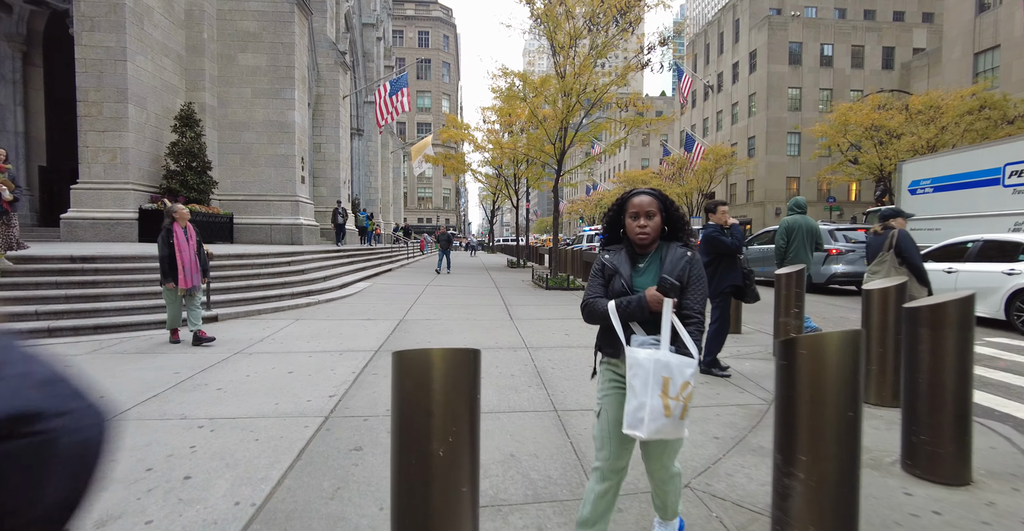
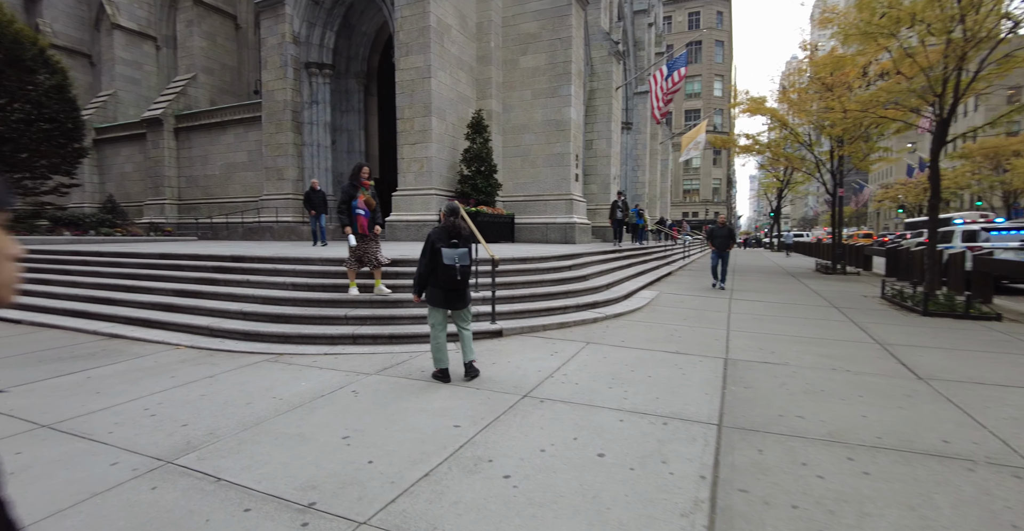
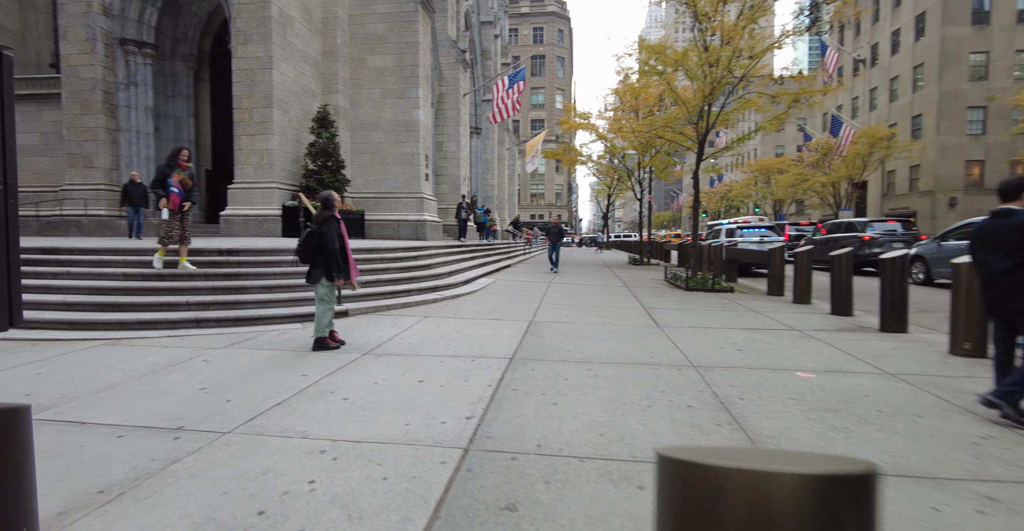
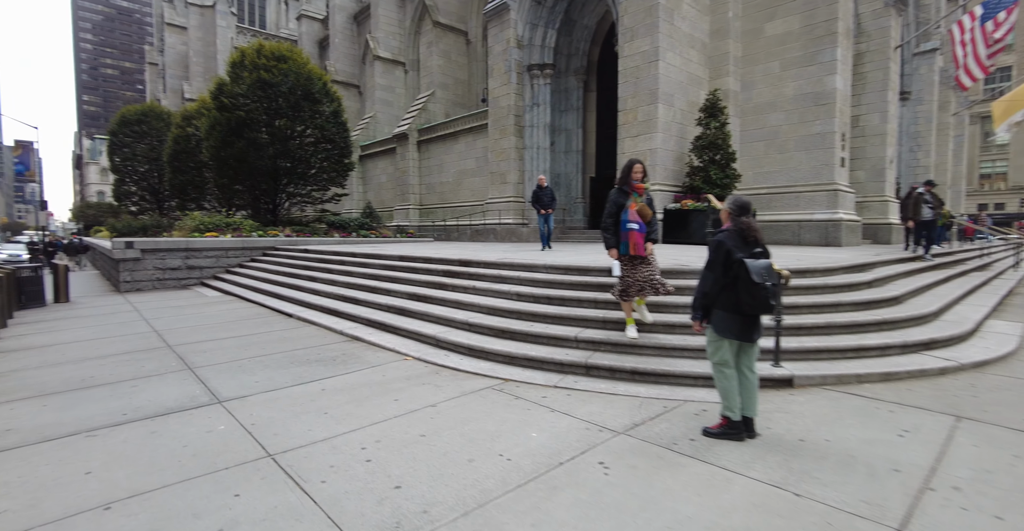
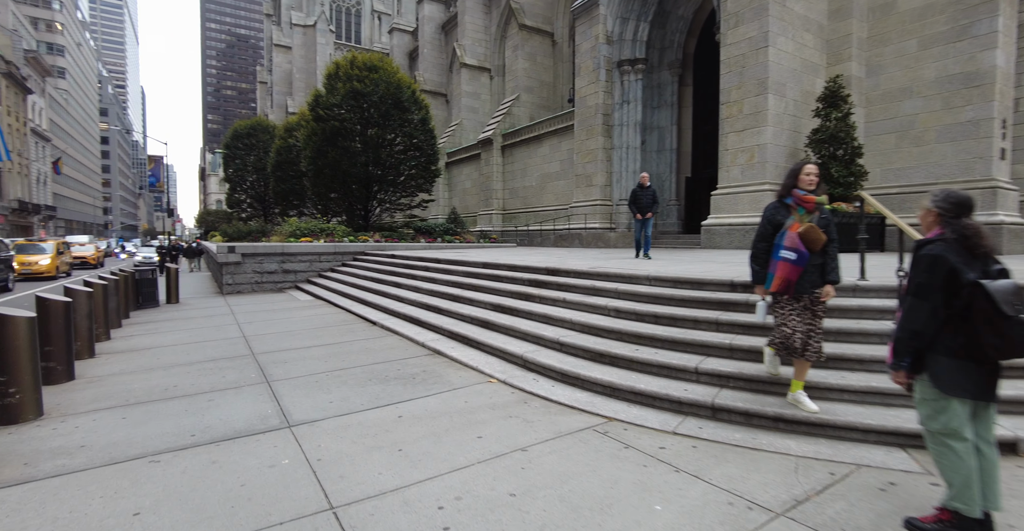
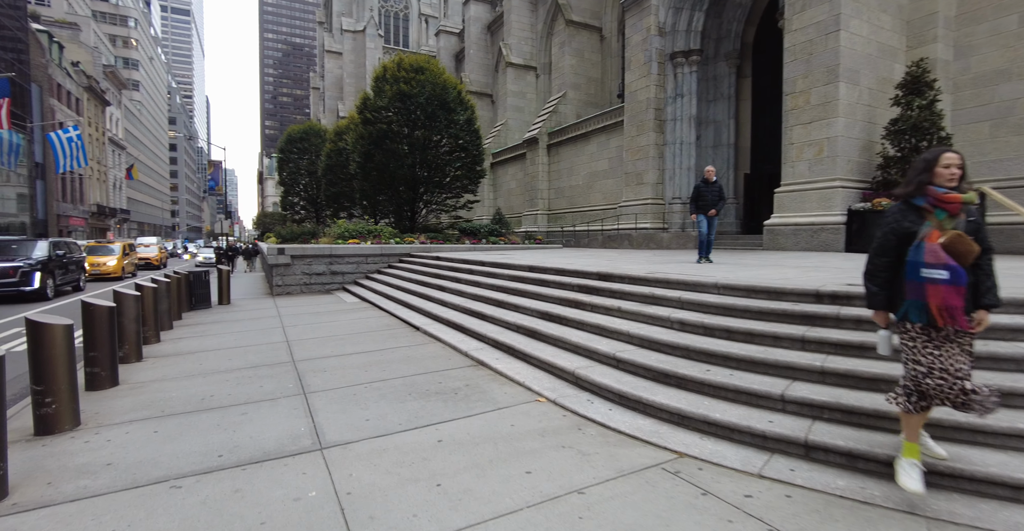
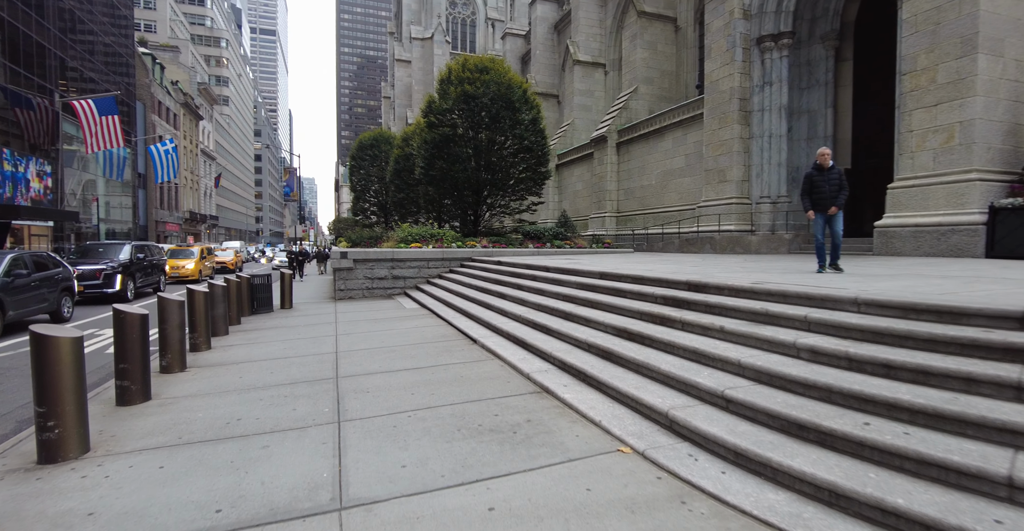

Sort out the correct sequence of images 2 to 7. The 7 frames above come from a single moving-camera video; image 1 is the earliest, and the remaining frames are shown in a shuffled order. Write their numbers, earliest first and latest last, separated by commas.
3, 2, 4, 5, 6, 7
